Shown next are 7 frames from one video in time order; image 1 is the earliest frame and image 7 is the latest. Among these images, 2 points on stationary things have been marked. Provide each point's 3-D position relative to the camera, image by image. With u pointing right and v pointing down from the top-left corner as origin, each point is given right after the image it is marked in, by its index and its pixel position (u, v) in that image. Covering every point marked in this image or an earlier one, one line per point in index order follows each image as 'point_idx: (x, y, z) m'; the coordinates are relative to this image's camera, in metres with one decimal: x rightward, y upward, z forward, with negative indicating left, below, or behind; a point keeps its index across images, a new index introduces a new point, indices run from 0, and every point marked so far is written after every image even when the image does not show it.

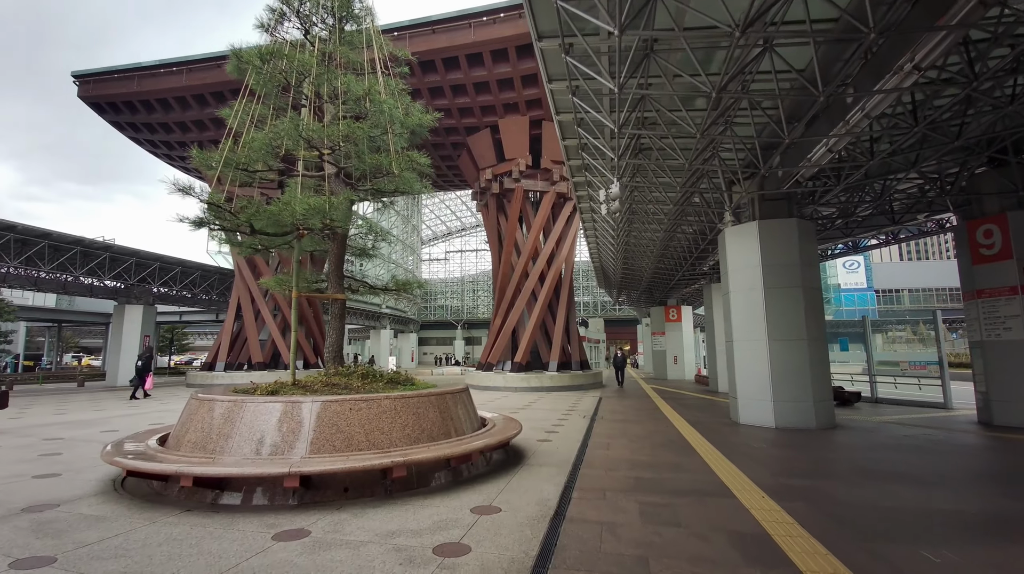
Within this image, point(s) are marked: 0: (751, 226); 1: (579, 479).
0: (+5.2, +1.3, +10.4) m
1: (+0.8, -2.3, +5.7) m
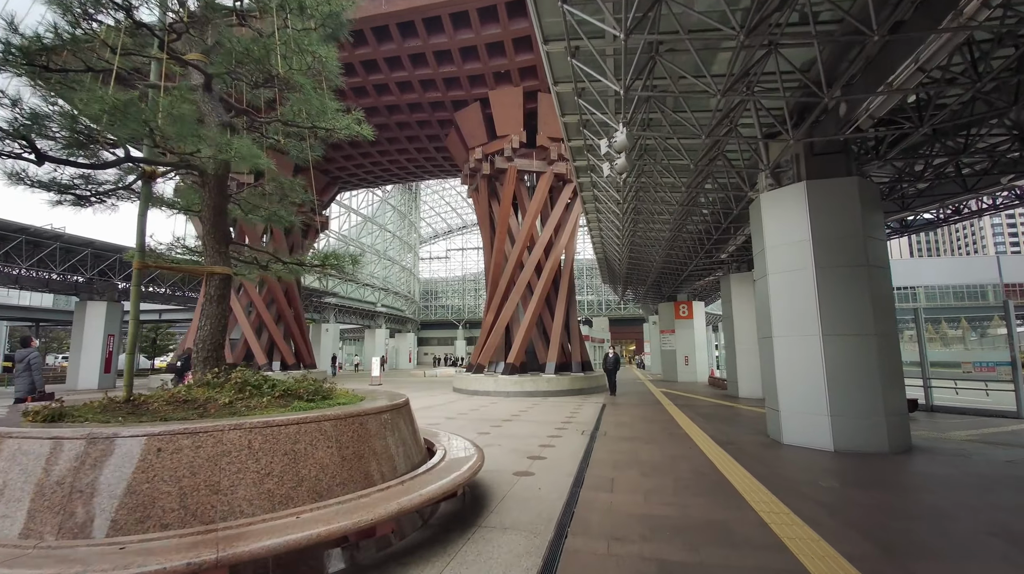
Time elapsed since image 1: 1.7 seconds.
0: (+4.8, +1.7, +8.1) m
1: (+0.4, -2.0, +3.4) m
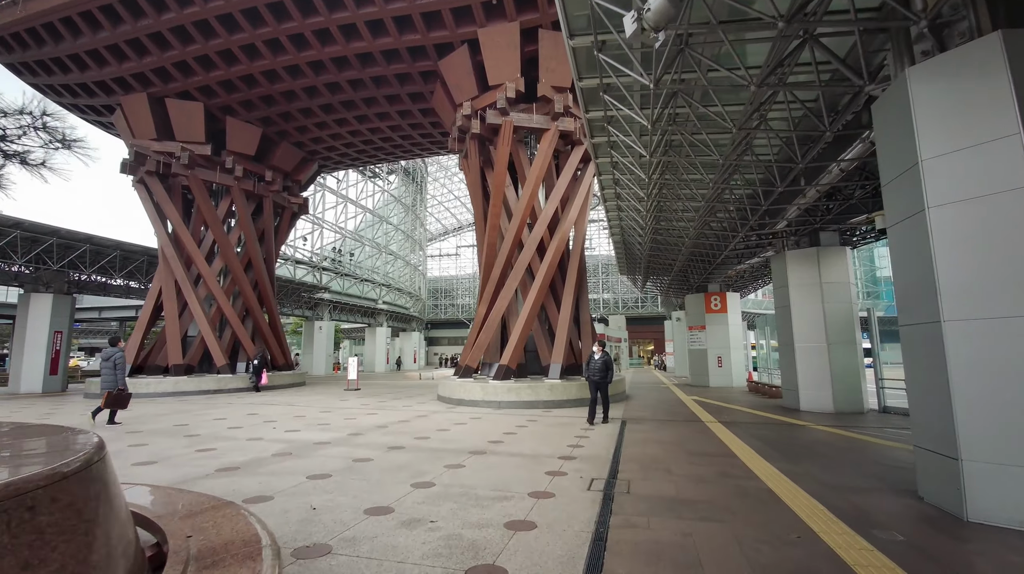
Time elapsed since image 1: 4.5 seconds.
0: (+4.3, +2.2, +4.4) m
1: (-0.3, -1.5, -0.1) m
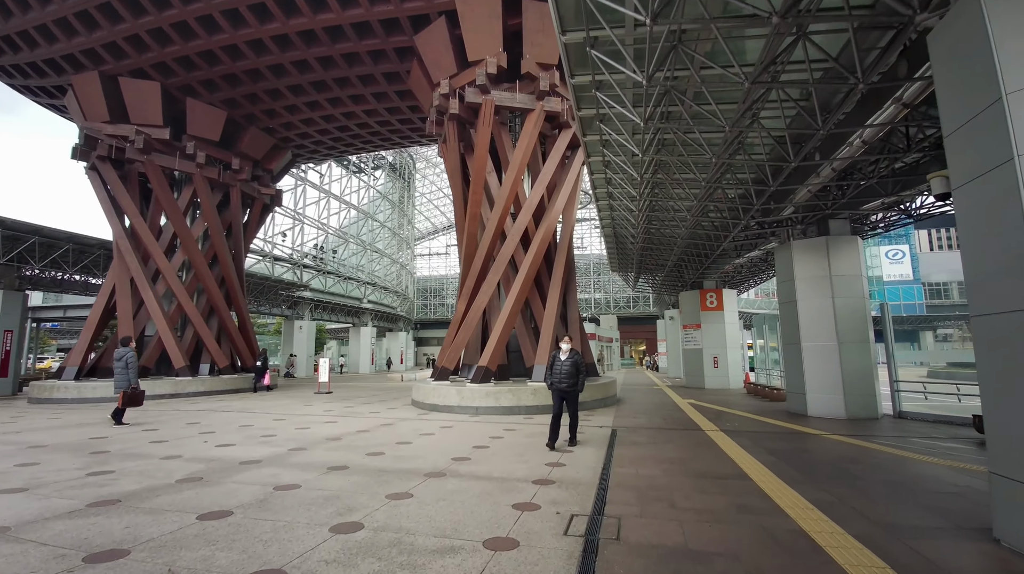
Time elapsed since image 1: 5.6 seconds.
0: (+3.9, +2.4, +3.2) m
1: (-0.6, -1.3, -1.4) m
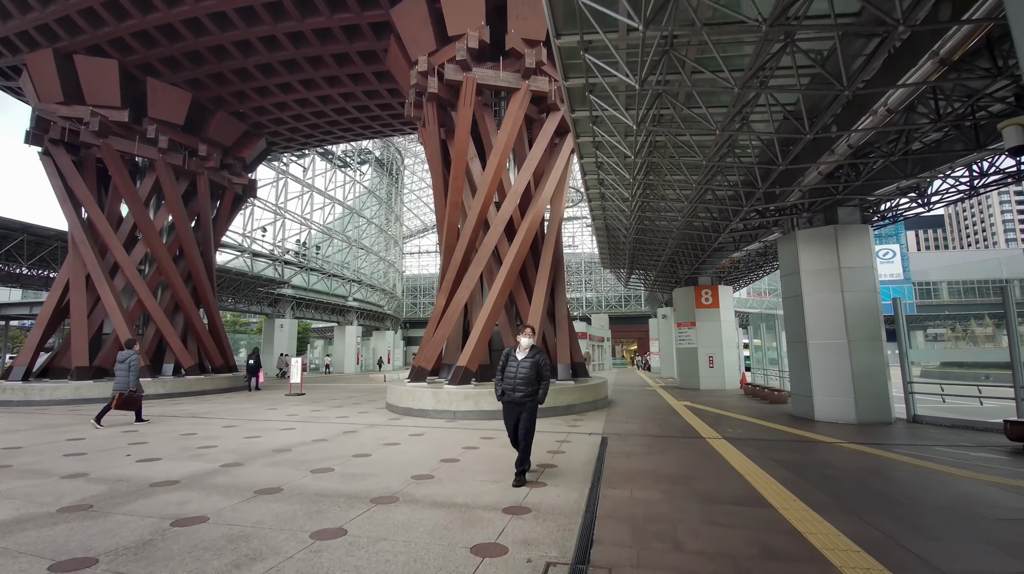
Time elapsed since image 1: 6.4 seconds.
0: (+3.7, +2.5, +2.2) m
1: (-0.8, -1.1, -2.5) m
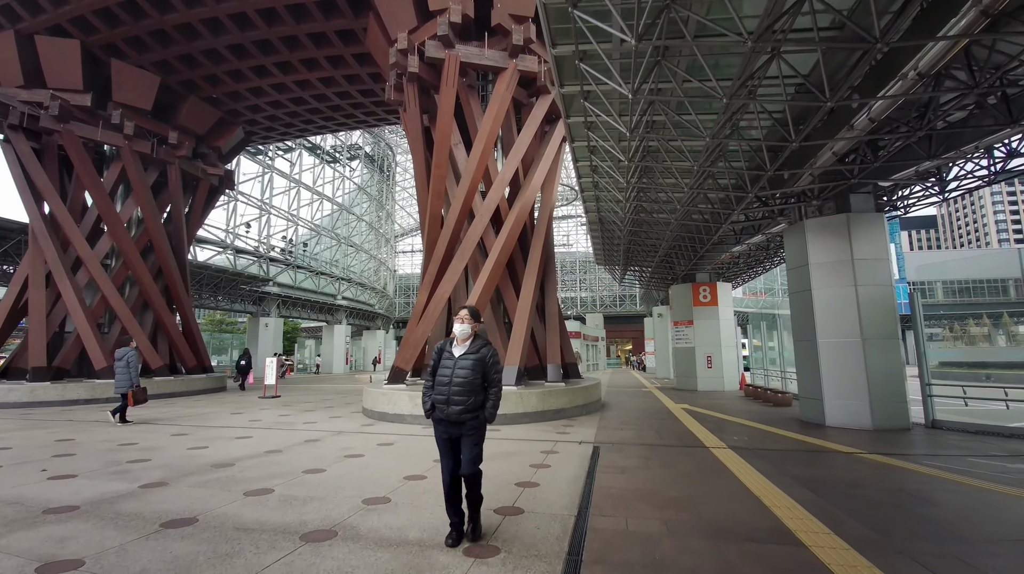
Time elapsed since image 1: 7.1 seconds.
0: (+3.4, +2.7, +1.3) m
1: (-1.0, -1.0, -3.4) m
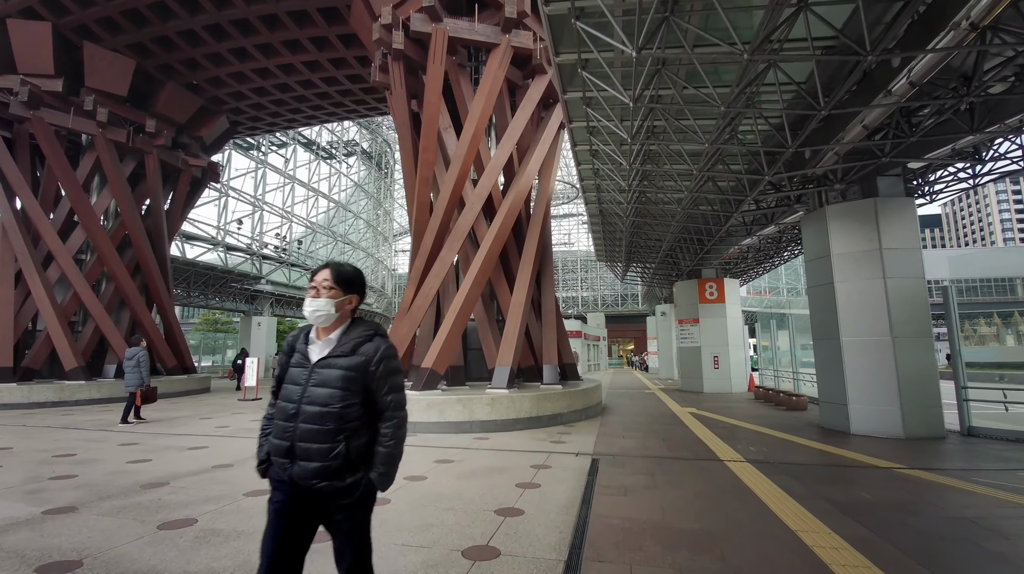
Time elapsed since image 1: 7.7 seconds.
0: (+3.2, +2.8, +0.4) m
1: (-1.2, -0.8, -4.3) m
